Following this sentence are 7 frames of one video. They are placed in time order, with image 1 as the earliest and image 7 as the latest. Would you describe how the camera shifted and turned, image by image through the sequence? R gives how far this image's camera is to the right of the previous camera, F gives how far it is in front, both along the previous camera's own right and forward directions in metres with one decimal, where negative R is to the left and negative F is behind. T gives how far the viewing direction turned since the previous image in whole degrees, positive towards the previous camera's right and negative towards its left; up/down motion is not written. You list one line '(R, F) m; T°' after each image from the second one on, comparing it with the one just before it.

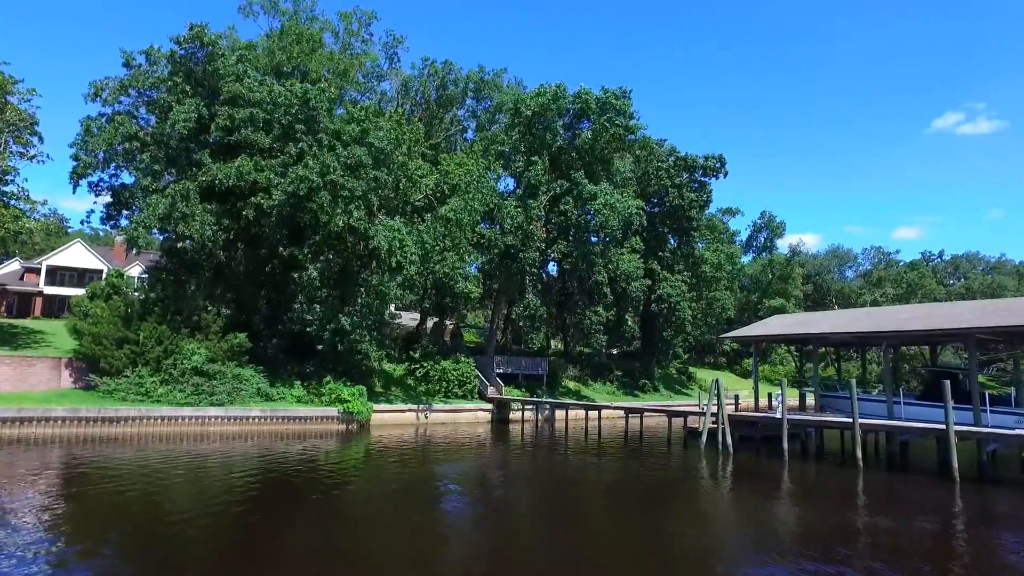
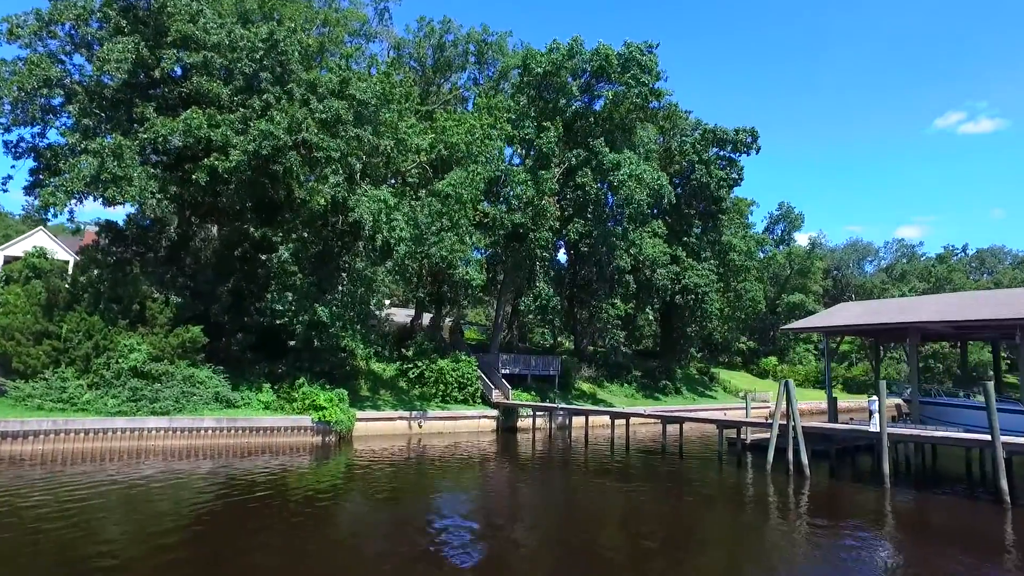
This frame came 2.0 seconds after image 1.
(-0.6, +4.8) m; 0°
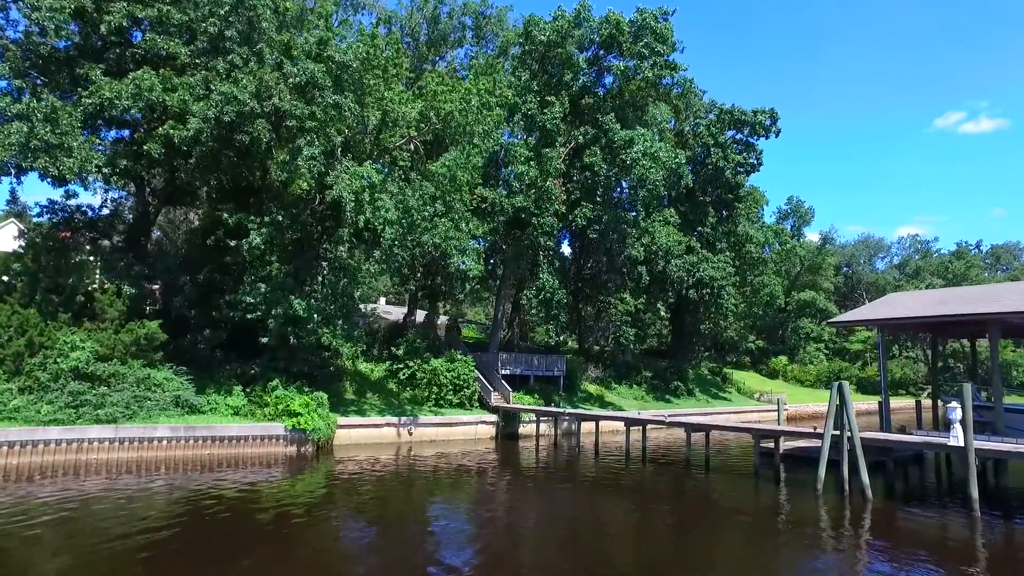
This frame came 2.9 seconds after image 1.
(-0.1, +2.8) m; 0°
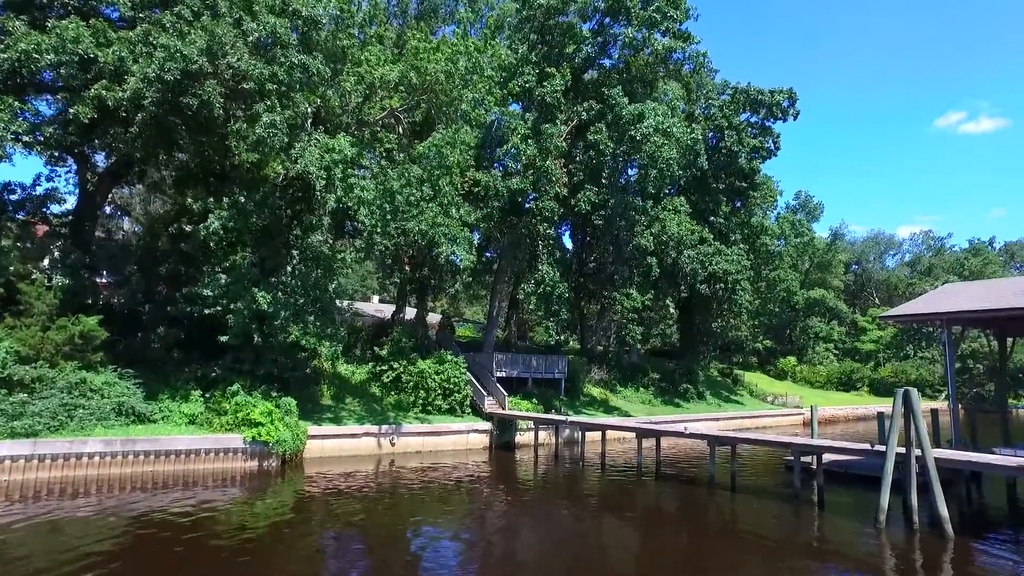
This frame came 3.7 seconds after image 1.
(+0.2, +2.7) m; 0°
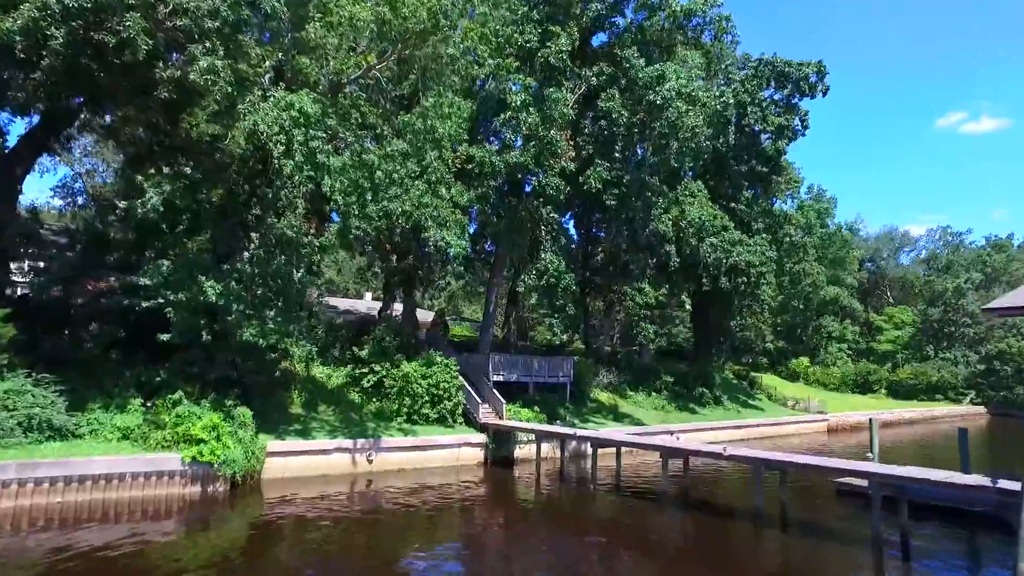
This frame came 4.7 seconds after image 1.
(+0.1, +3.2) m; 0°
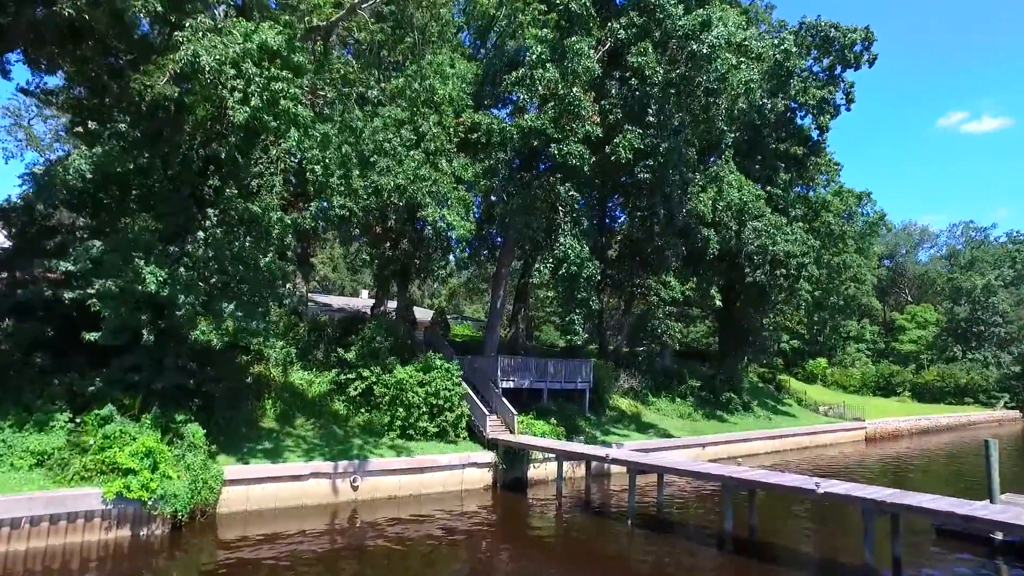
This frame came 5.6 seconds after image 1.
(-0.6, +3.3) m; 0°
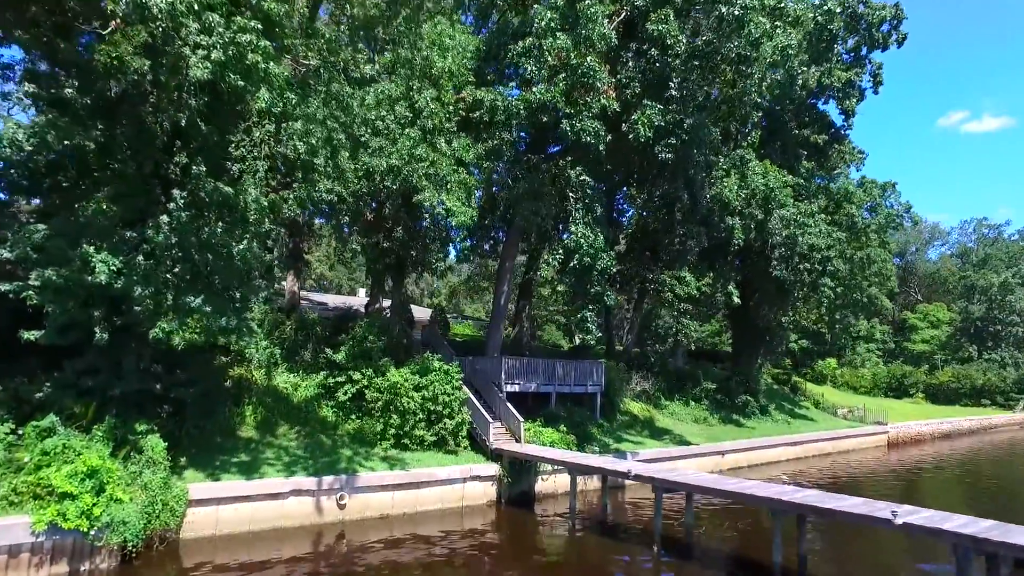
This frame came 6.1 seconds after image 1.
(-0.2, +1.7) m; 0°
